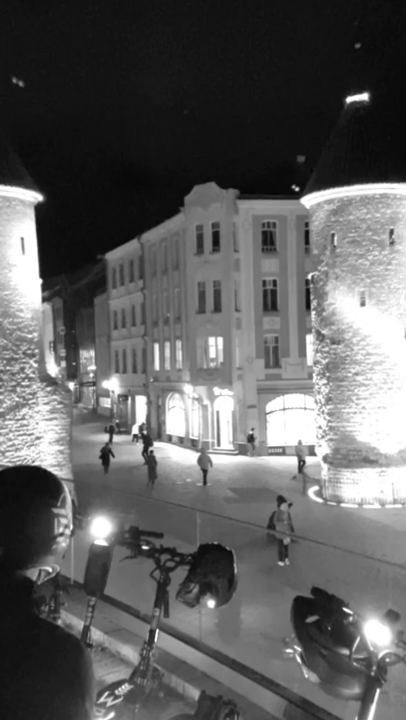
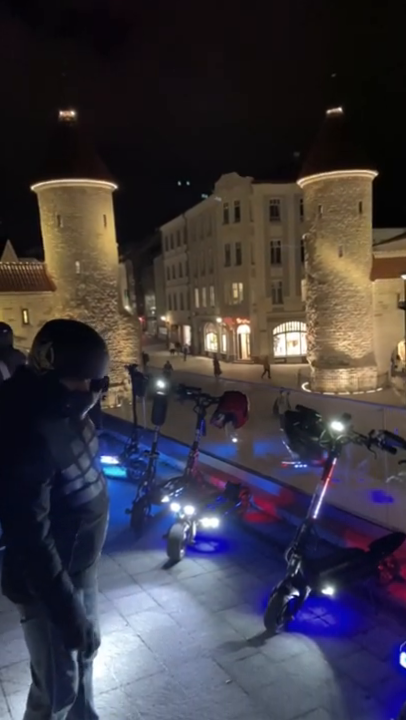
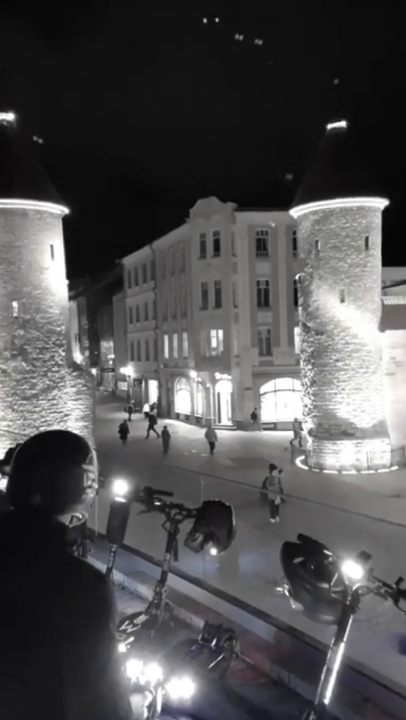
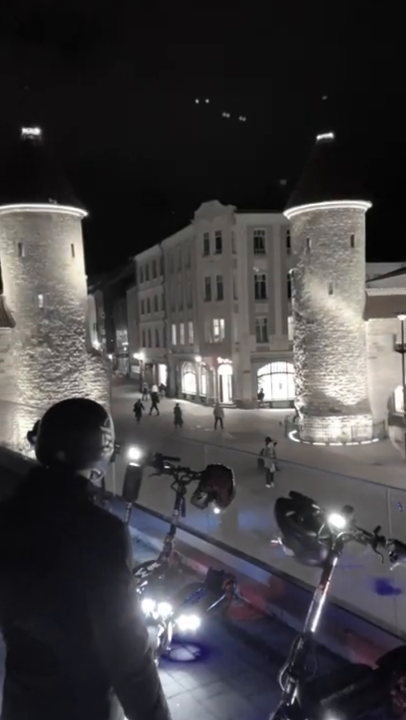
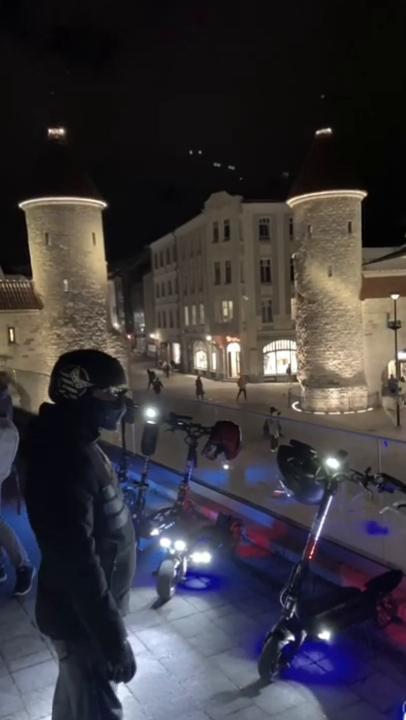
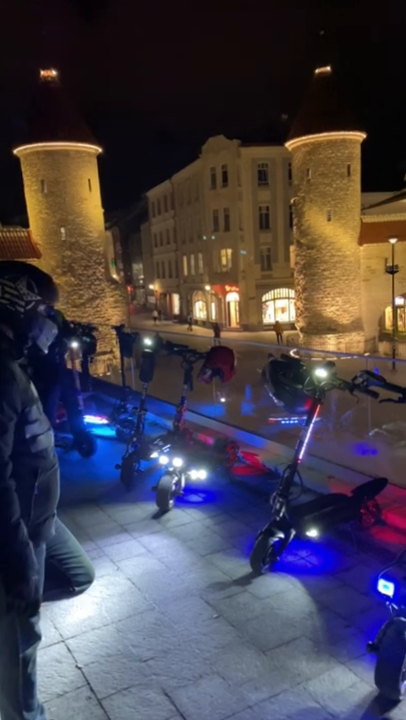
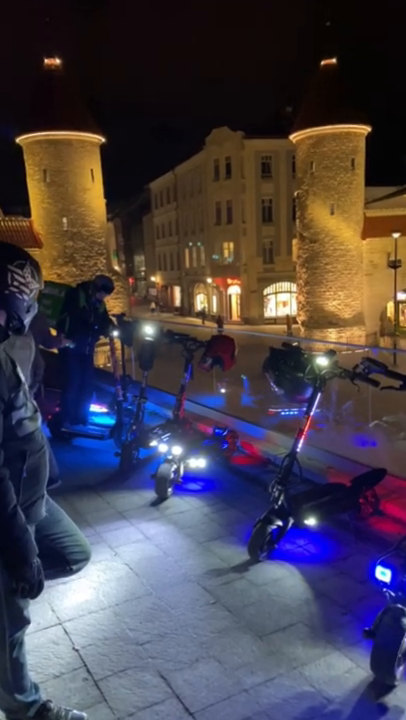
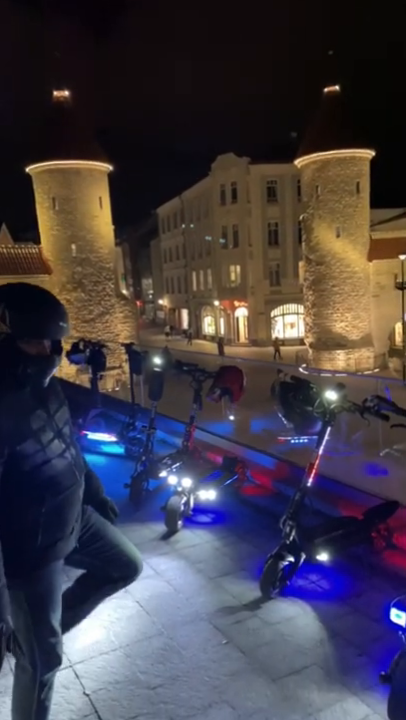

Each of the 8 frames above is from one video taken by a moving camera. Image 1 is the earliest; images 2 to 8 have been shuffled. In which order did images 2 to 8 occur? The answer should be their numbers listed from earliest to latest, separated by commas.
3, 4, 5, 2, 8, 6, 7
